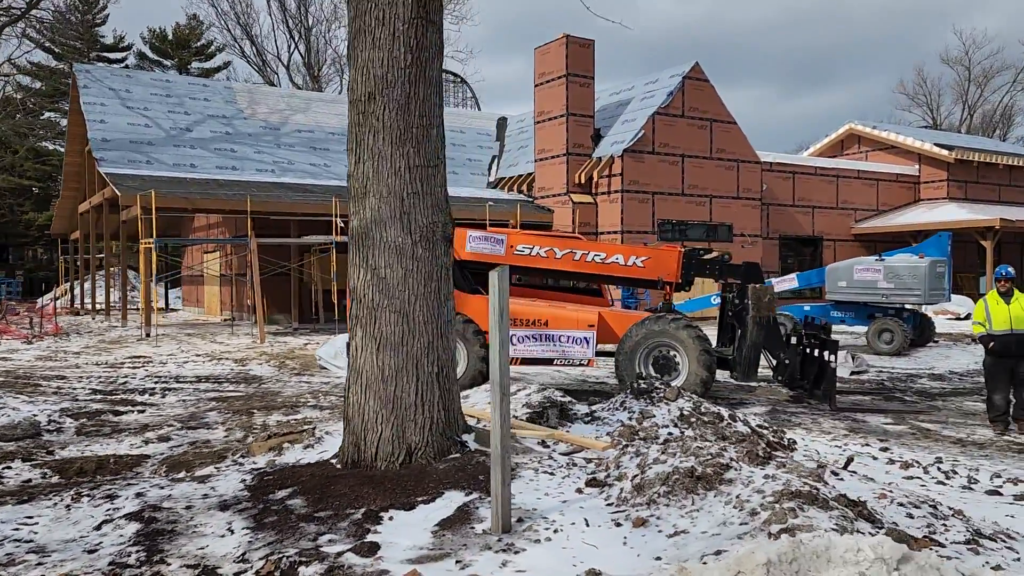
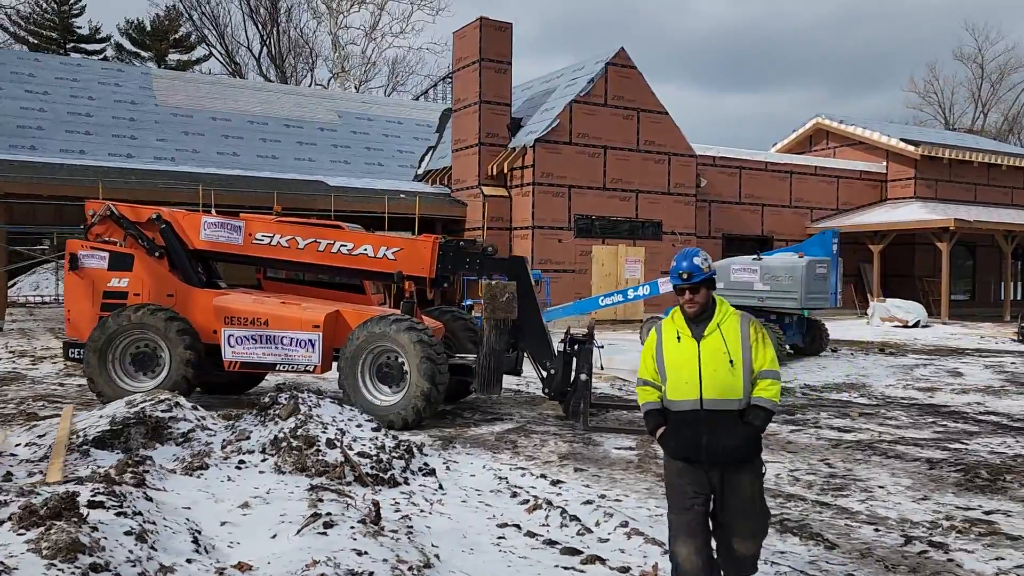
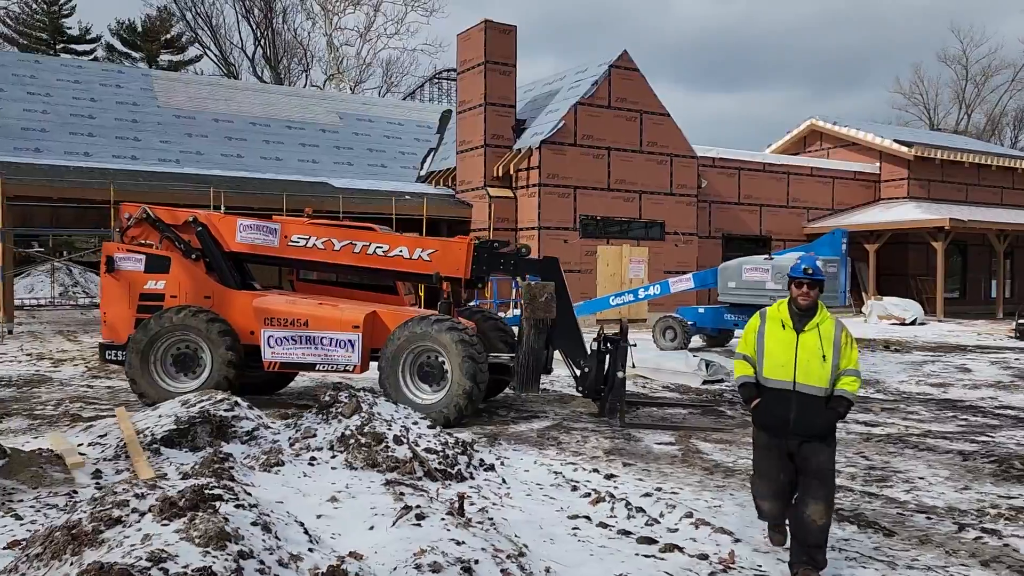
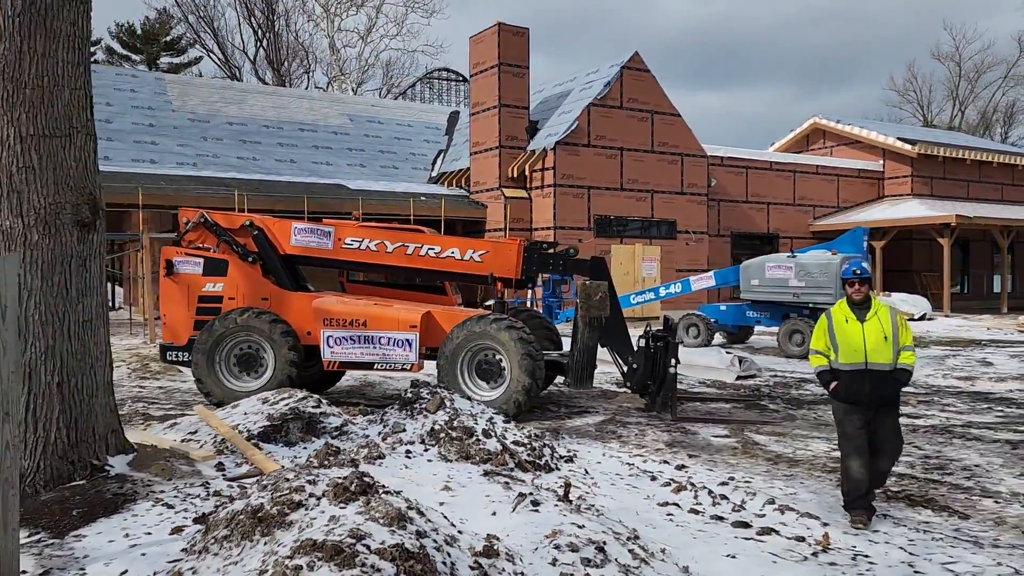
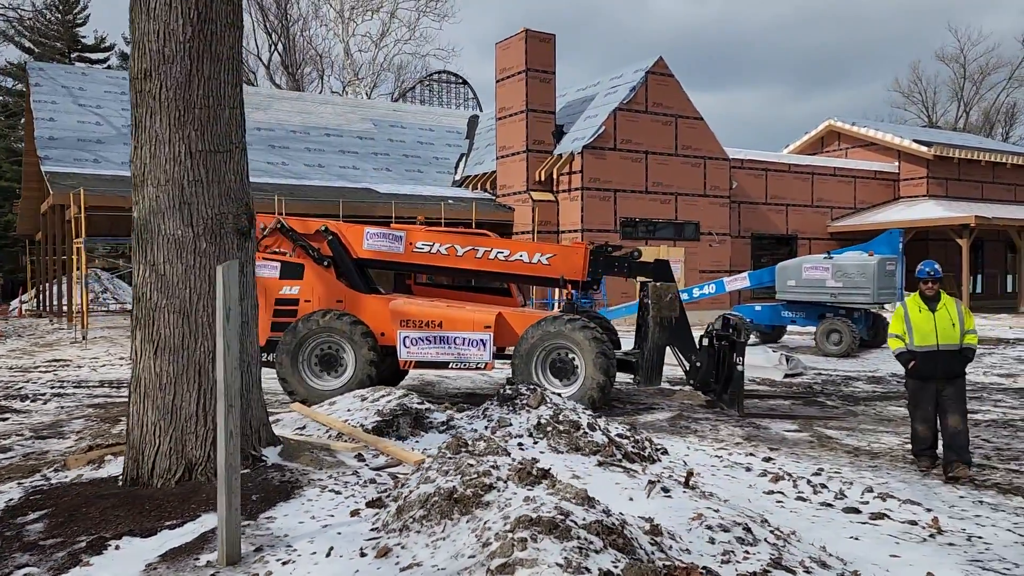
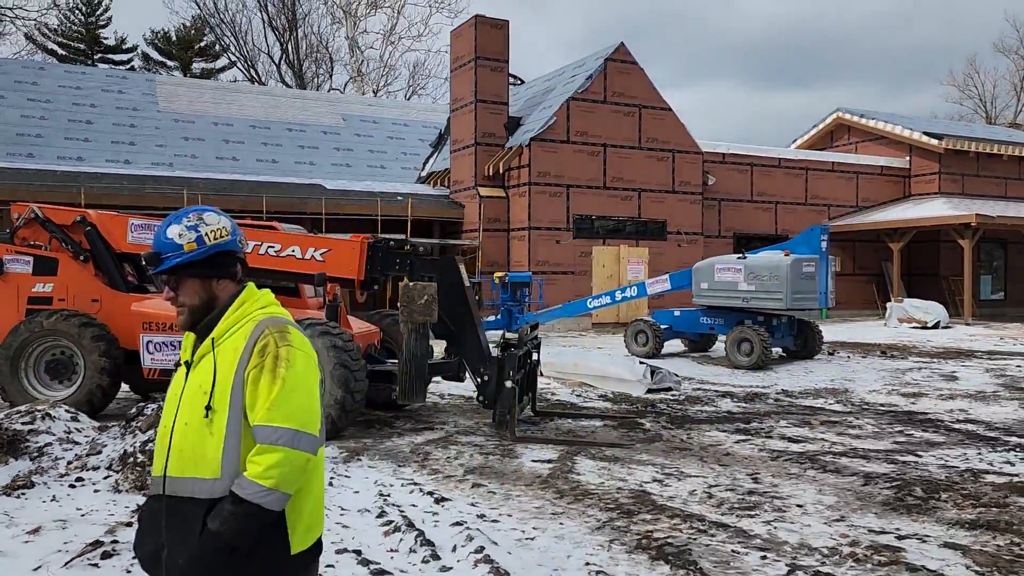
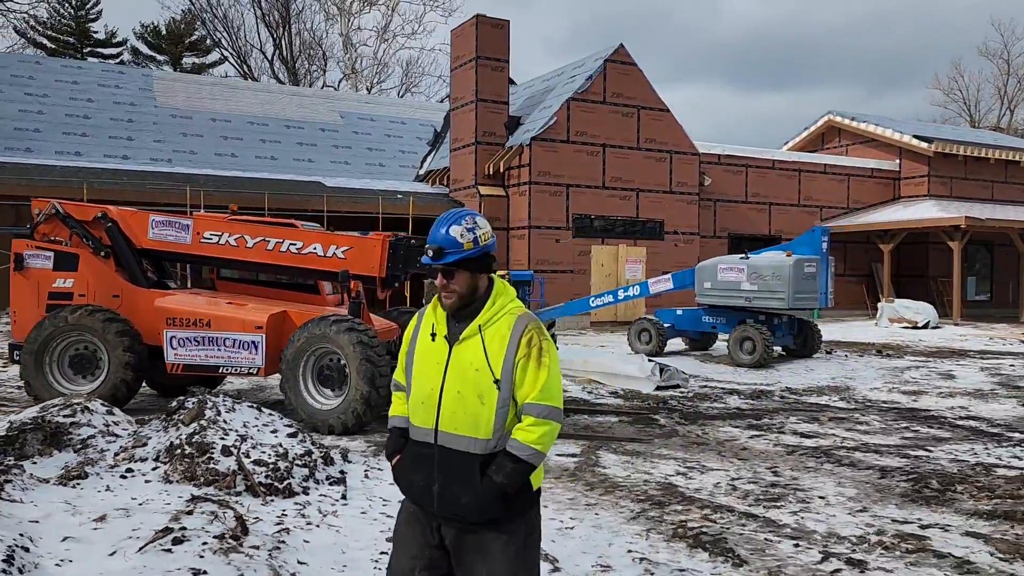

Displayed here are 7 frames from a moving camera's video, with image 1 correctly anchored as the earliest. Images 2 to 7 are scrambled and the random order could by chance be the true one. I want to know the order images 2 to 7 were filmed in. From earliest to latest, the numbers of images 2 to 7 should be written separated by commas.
5, 4, 3, 2, 7, 6
